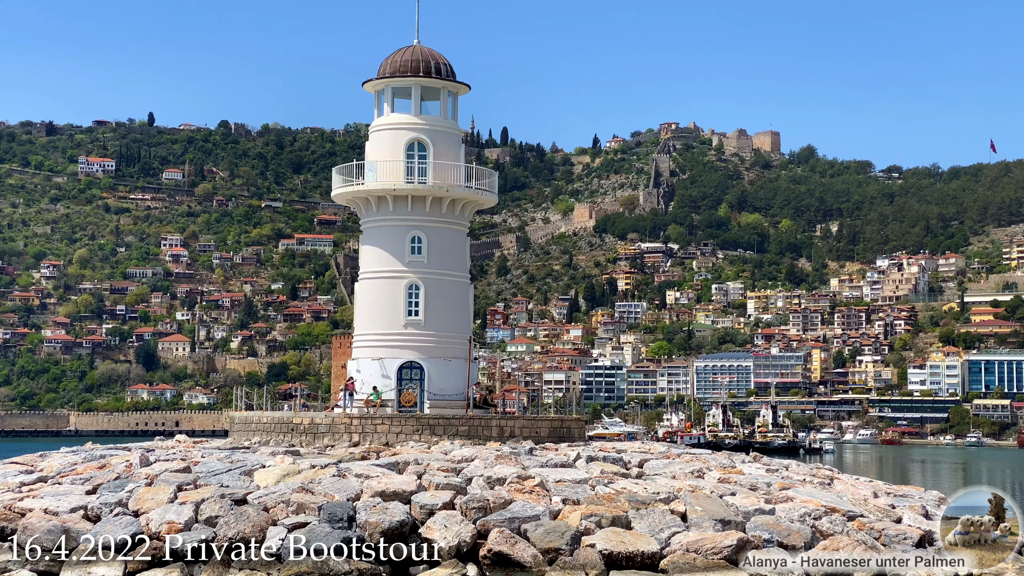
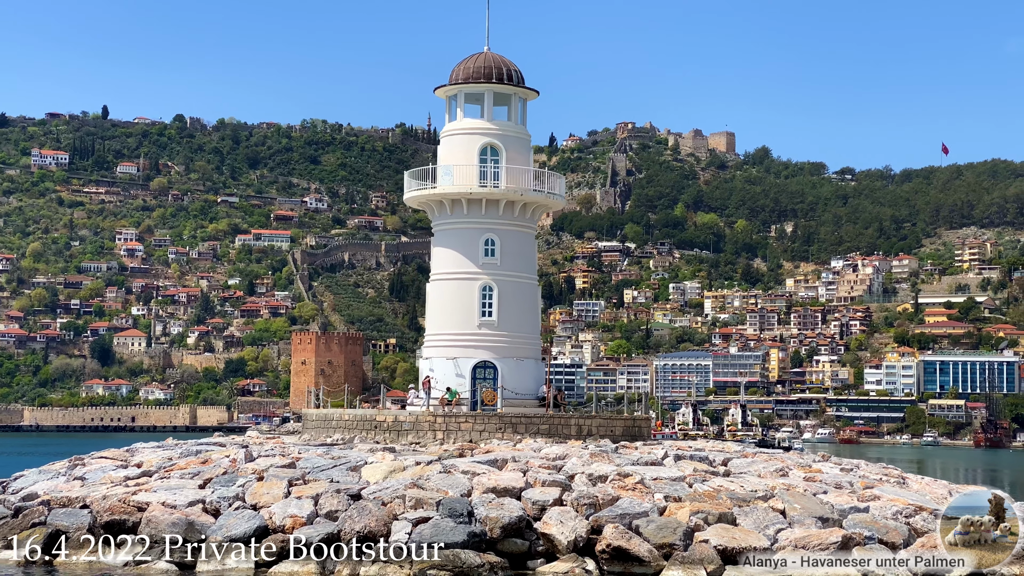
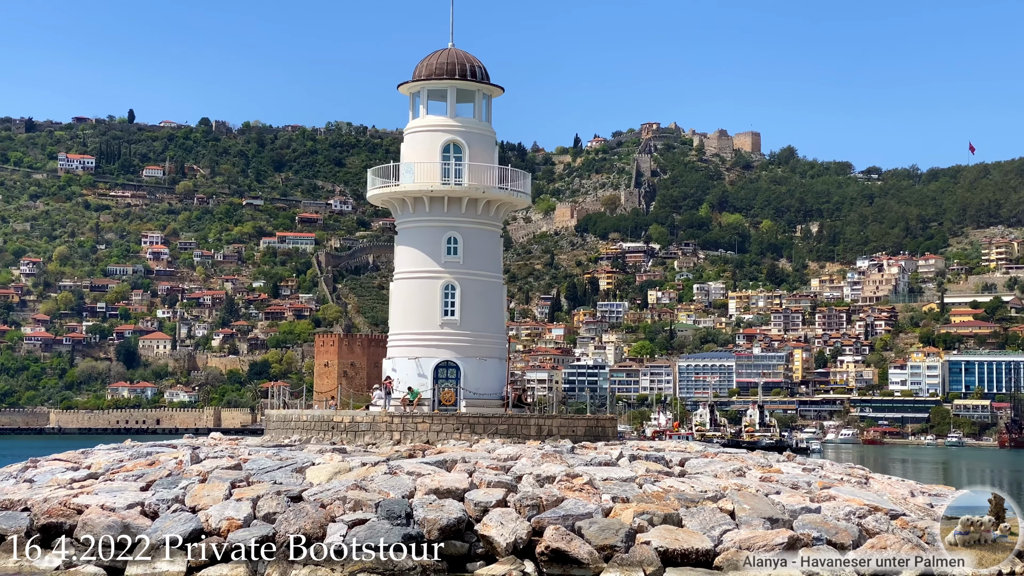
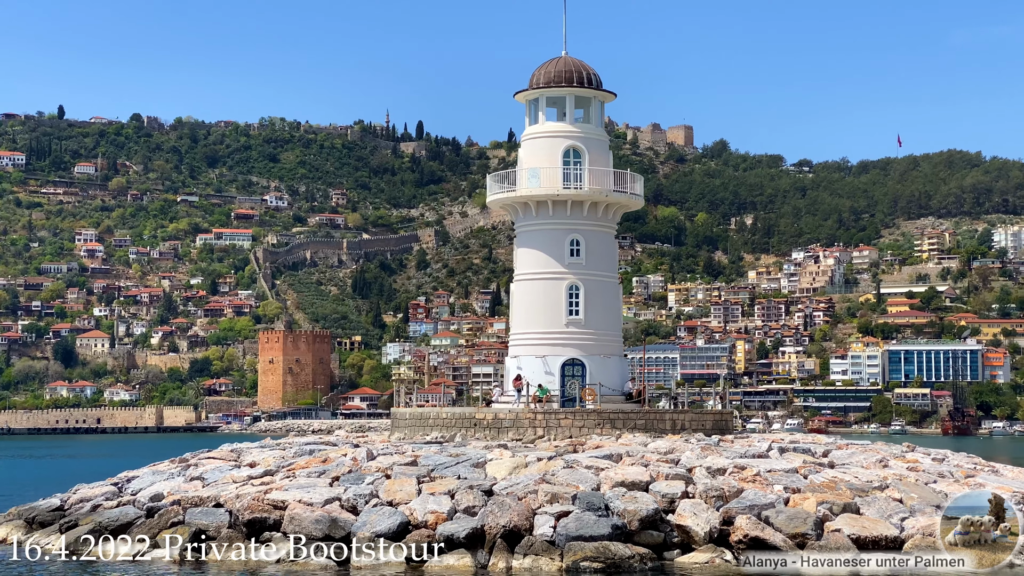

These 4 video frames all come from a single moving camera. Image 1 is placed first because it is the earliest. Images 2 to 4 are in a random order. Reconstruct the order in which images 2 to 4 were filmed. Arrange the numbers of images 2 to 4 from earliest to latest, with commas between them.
3, 2, 4
